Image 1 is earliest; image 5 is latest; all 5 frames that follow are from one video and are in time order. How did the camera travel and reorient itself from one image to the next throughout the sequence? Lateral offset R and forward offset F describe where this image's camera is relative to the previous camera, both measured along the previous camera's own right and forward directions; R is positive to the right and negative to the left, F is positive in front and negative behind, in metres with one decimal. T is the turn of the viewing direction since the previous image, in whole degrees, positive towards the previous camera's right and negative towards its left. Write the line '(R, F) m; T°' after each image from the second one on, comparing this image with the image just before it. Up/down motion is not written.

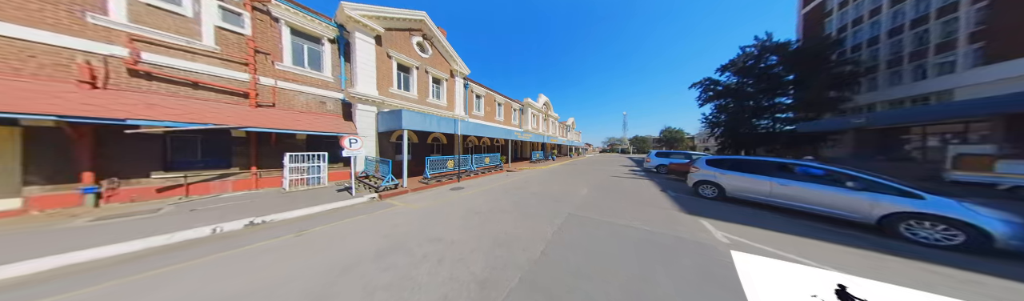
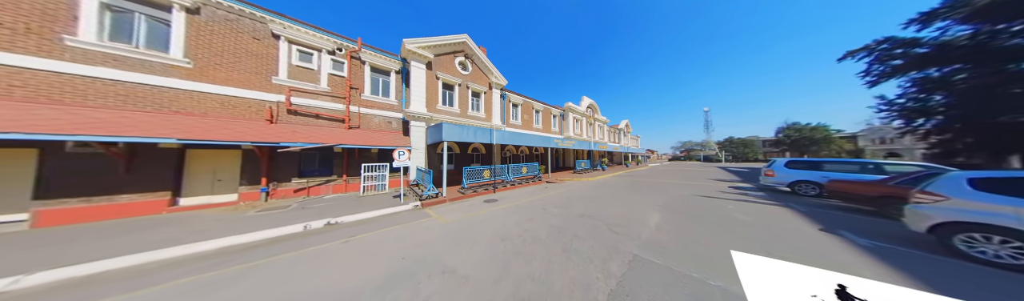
(+0.2, +0.8) m; -16°
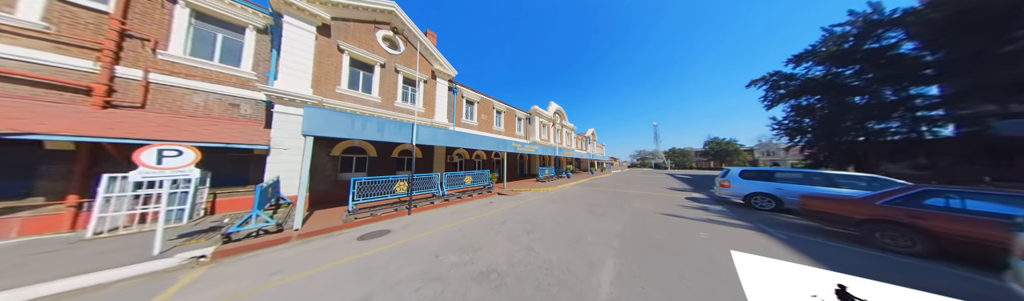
(+2.1, +2.1) m; +9°
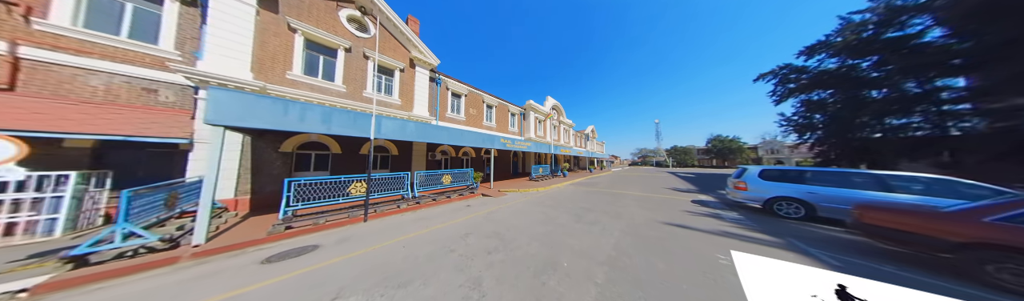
(+0.9, +1.0) m; 0°
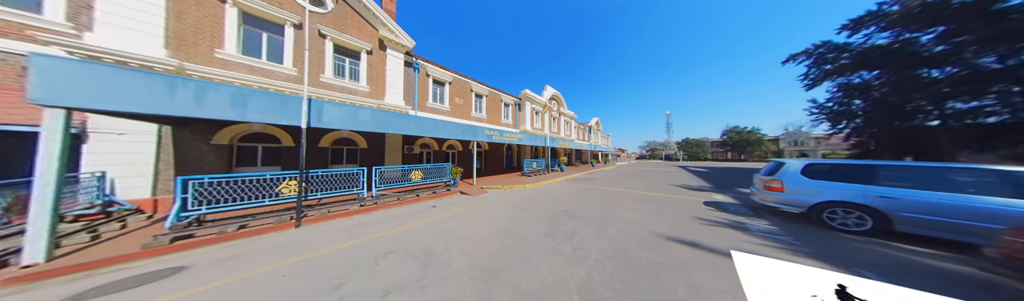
(+1.2, +1.1) m; -2°
